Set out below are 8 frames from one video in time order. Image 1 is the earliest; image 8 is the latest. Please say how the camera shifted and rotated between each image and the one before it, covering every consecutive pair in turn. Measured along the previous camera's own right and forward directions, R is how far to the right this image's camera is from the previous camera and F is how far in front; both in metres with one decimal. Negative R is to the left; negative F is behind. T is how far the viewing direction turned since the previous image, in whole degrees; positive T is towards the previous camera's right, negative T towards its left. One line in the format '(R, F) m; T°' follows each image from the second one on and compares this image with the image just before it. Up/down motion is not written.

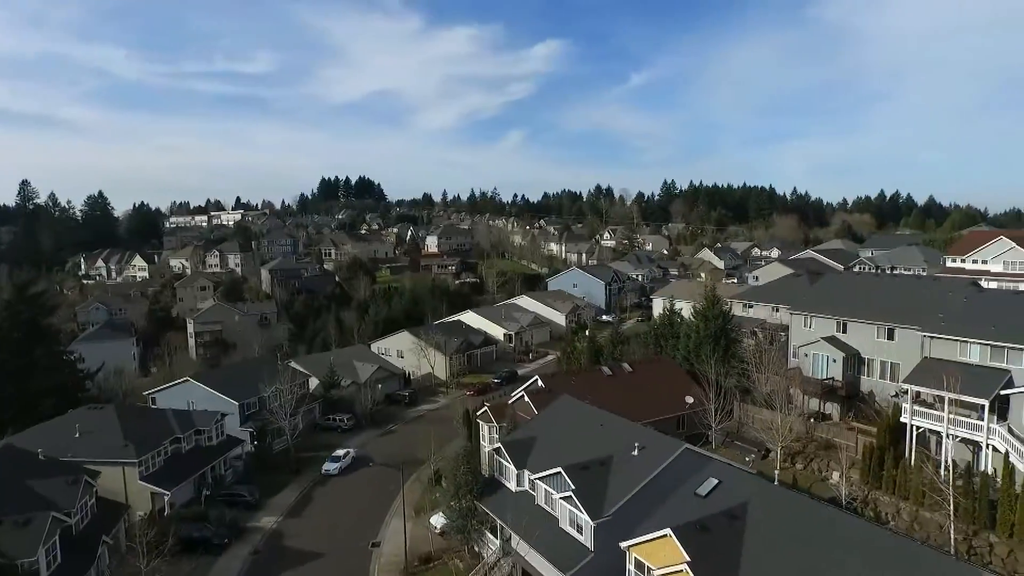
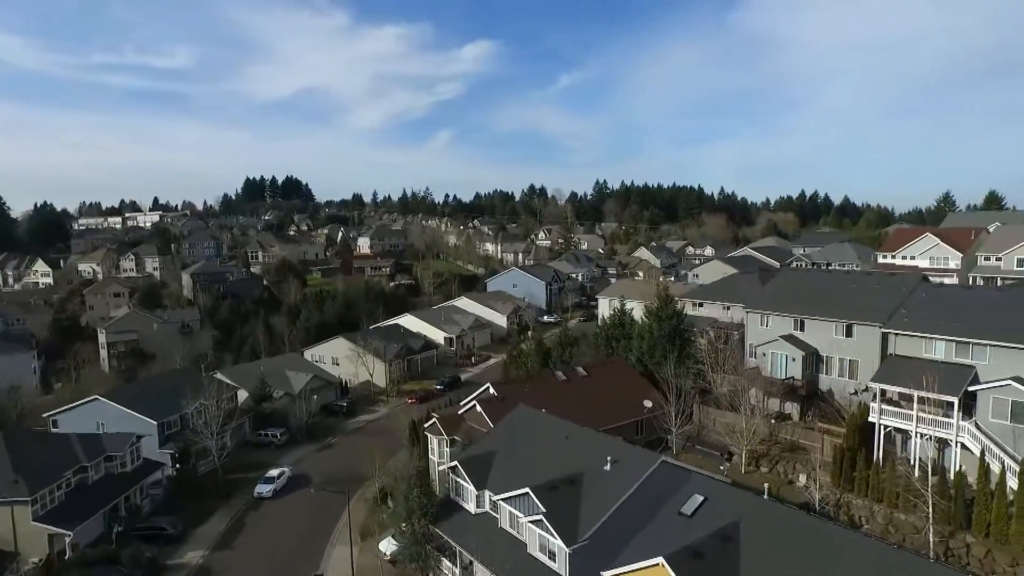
(-0.6, +1.6) m; +6°
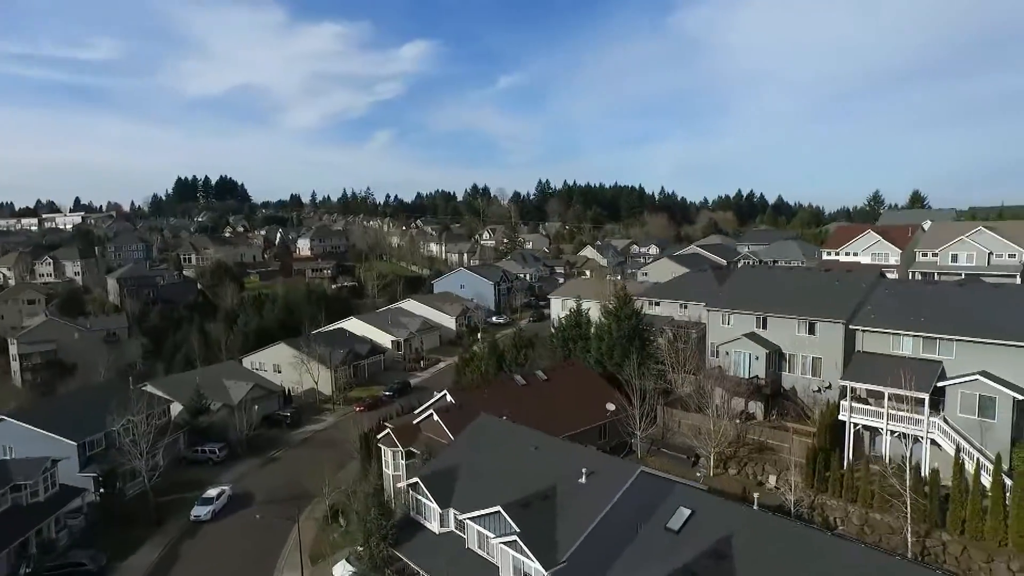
(-0.5, +1.2) m; +5°
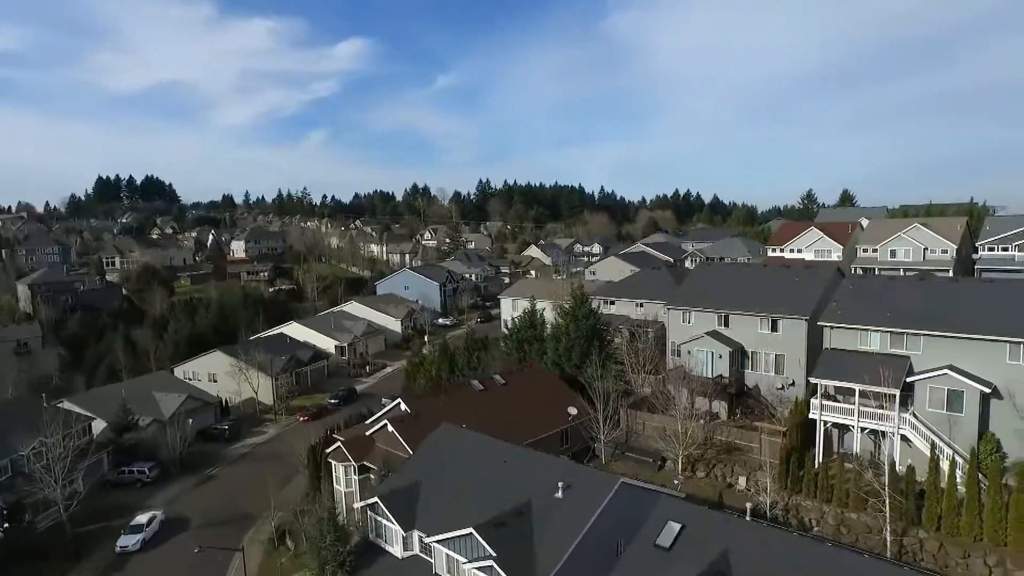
(-0.5, +1.2) m; +5°
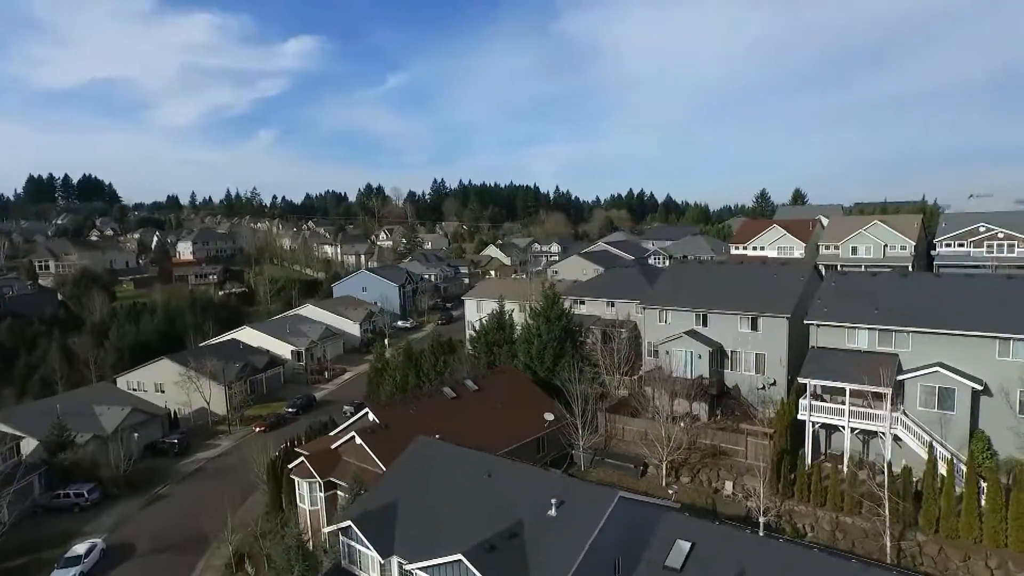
(-0.6, +1.2) m; +4°
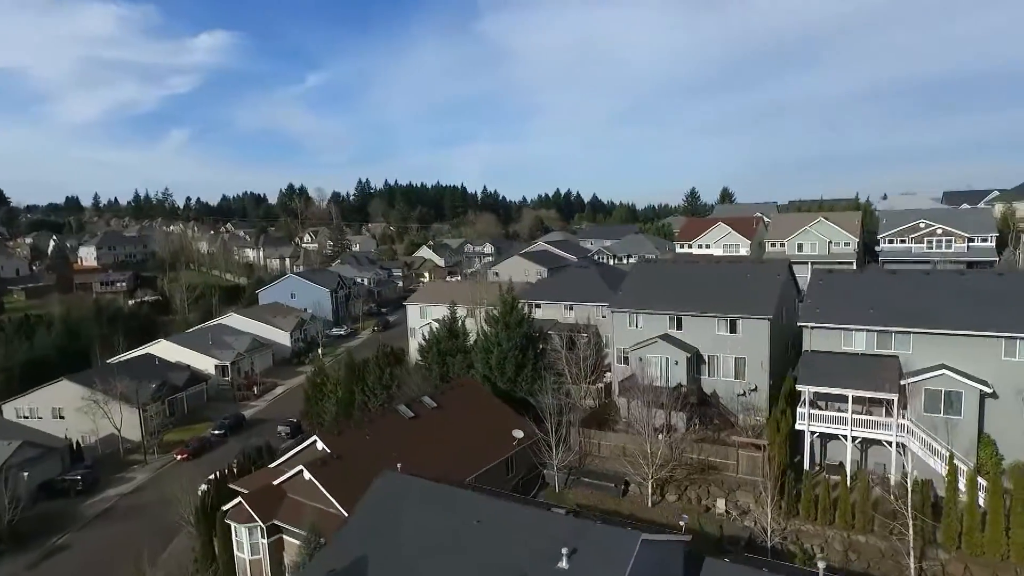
(-1.1, +2.3) m; +6°
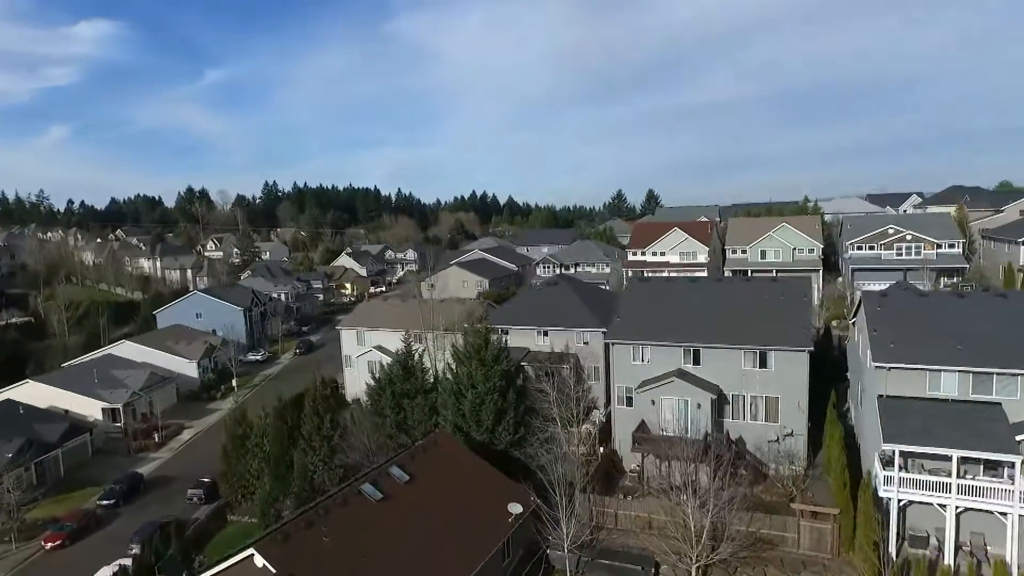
(-1.8, +4.6) m; +7°
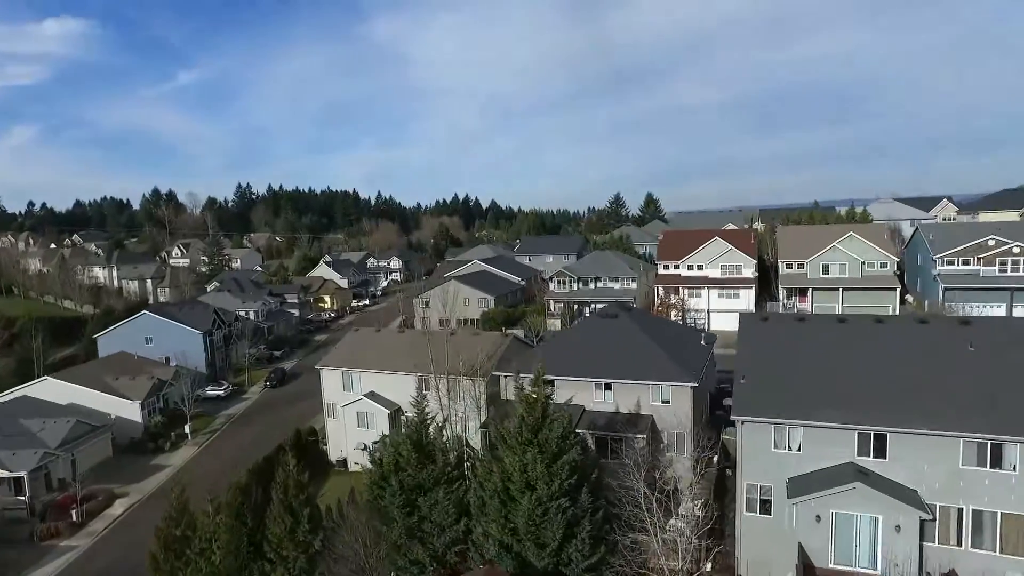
(-1.9, +6.8) m; +2°
